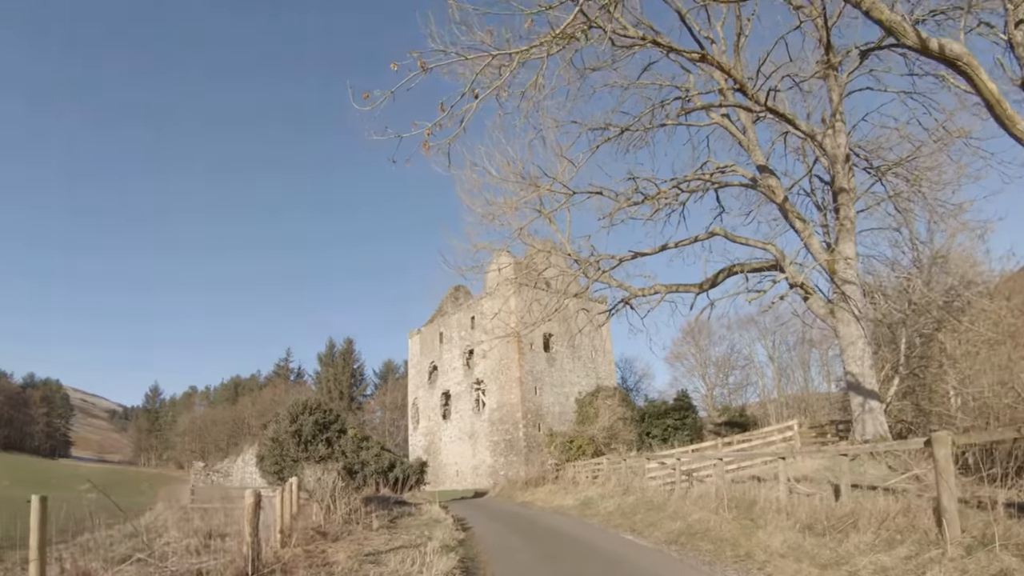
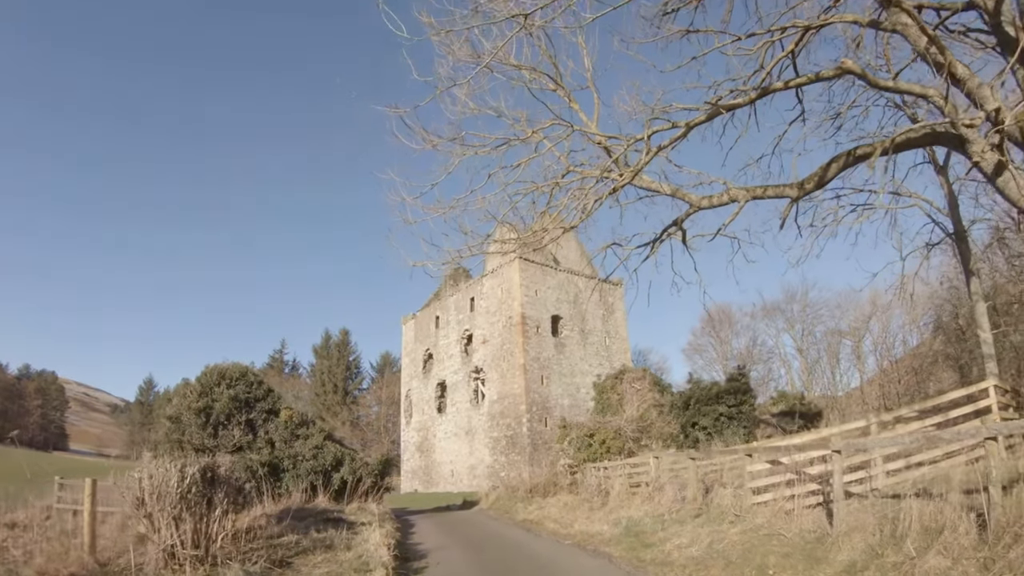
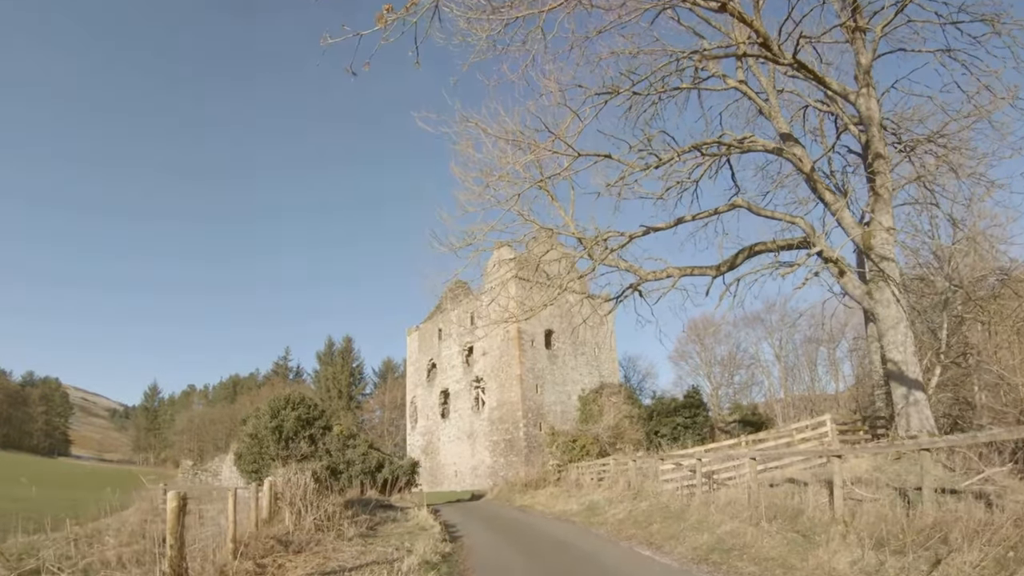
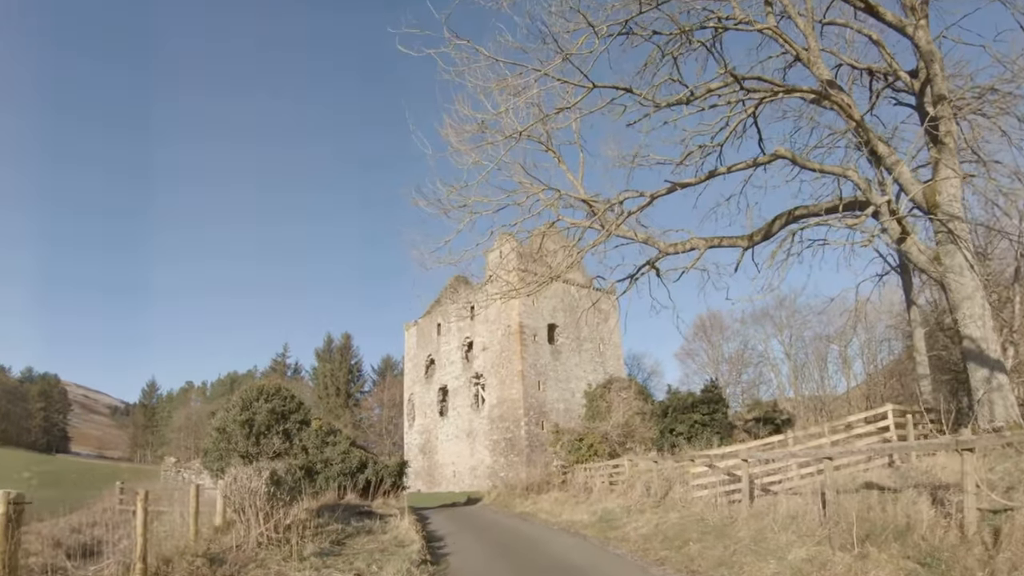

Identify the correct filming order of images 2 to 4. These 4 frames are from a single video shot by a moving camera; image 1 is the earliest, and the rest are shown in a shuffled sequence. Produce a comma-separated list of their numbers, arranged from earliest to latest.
3, 4, 2
